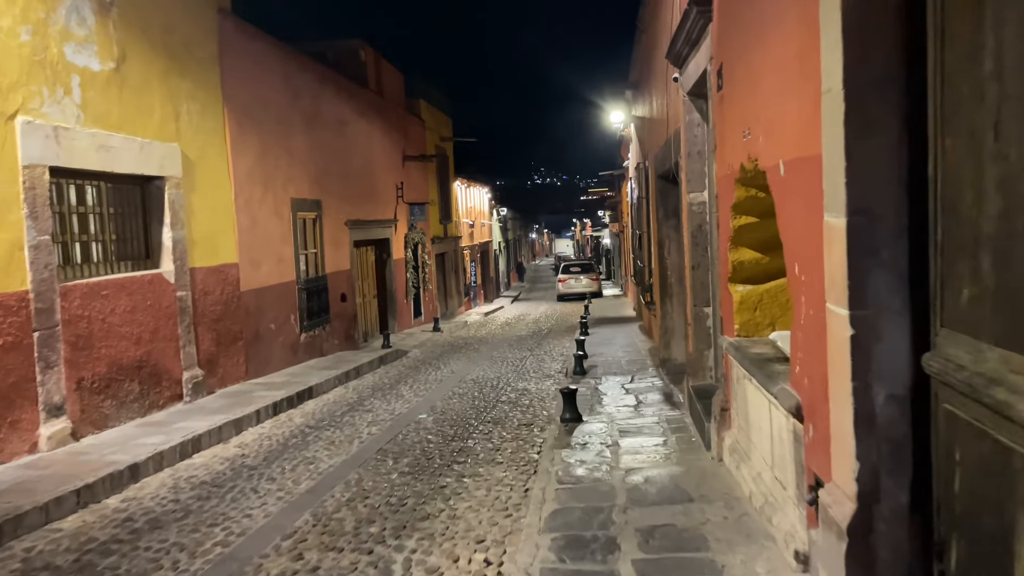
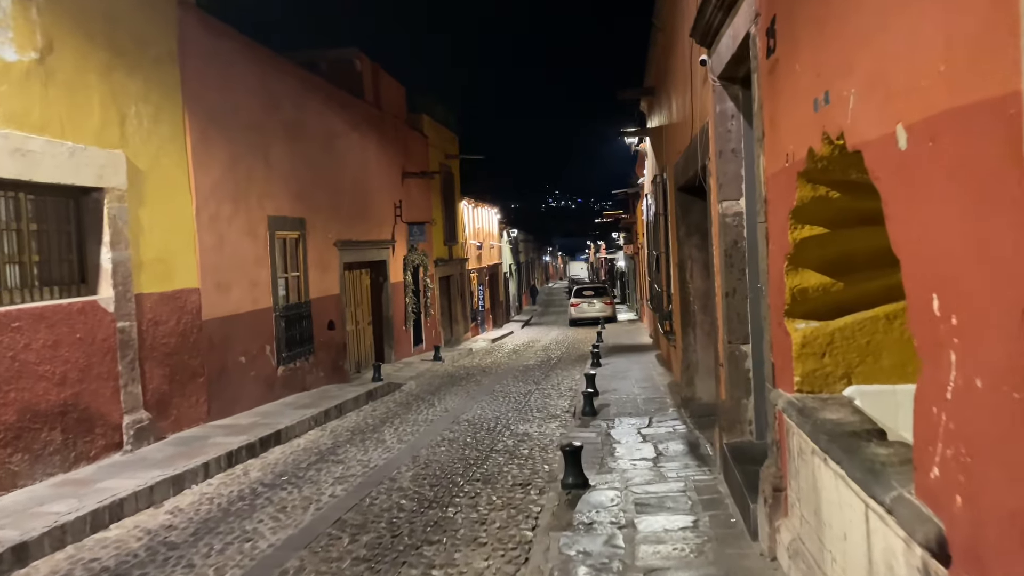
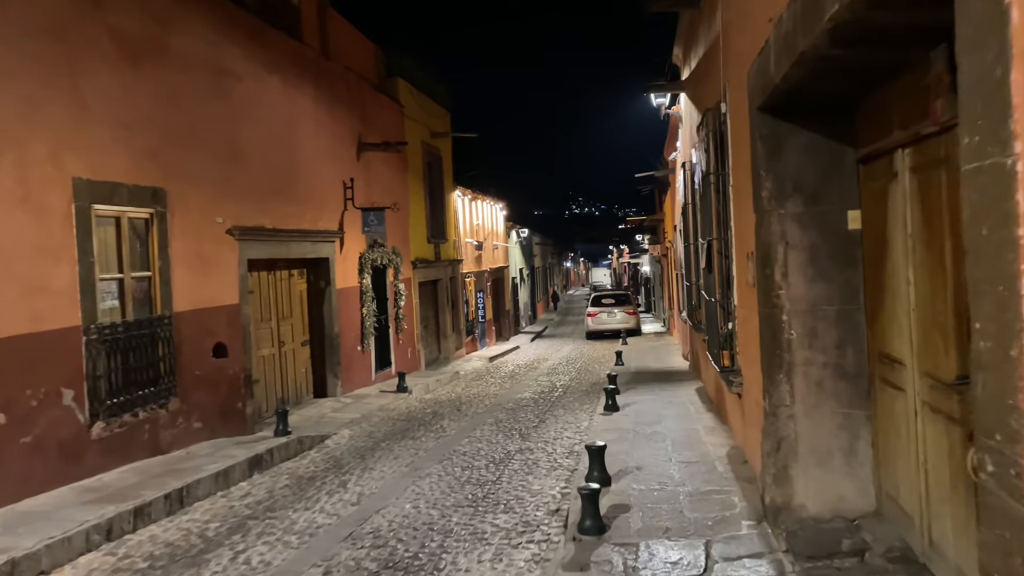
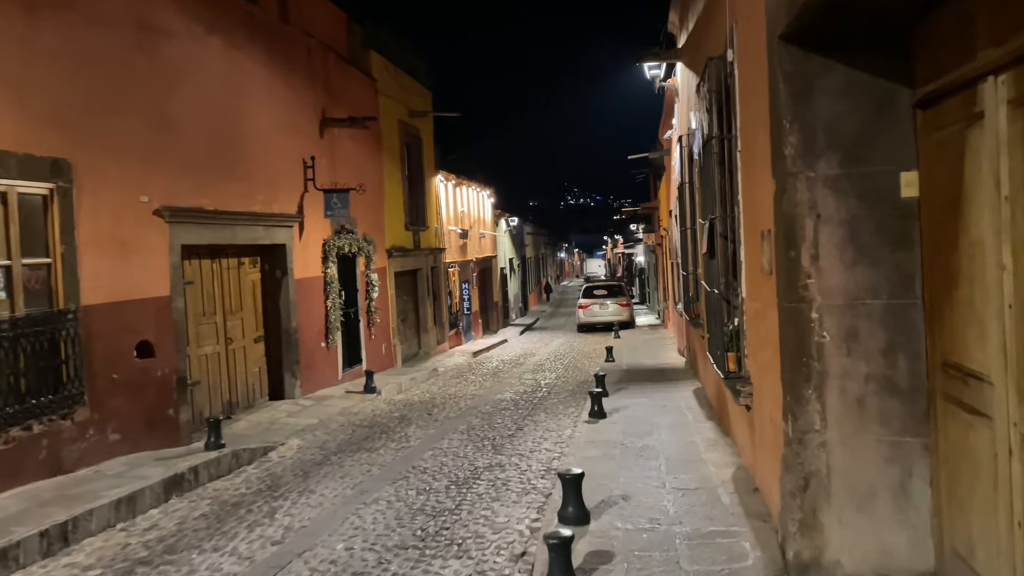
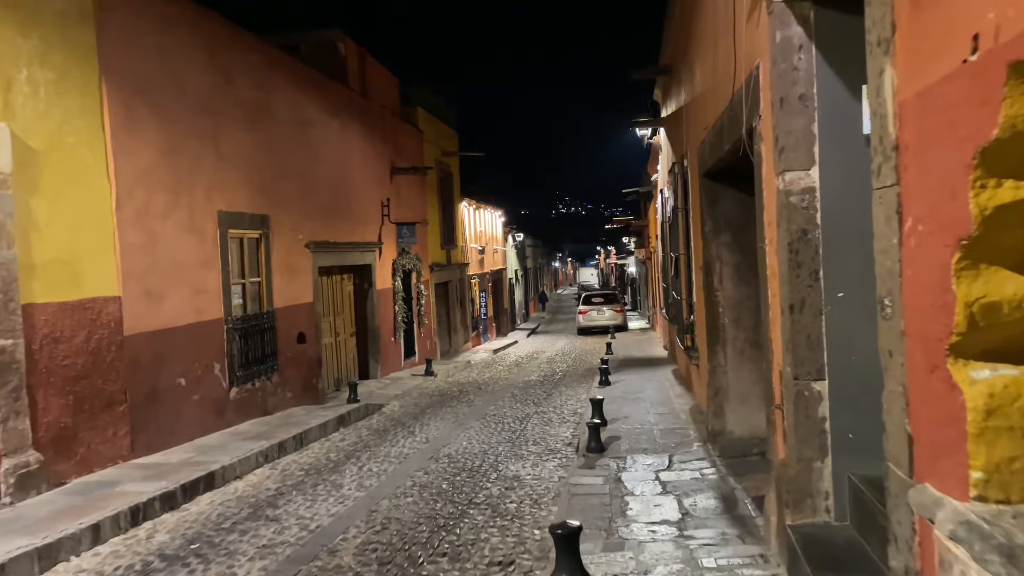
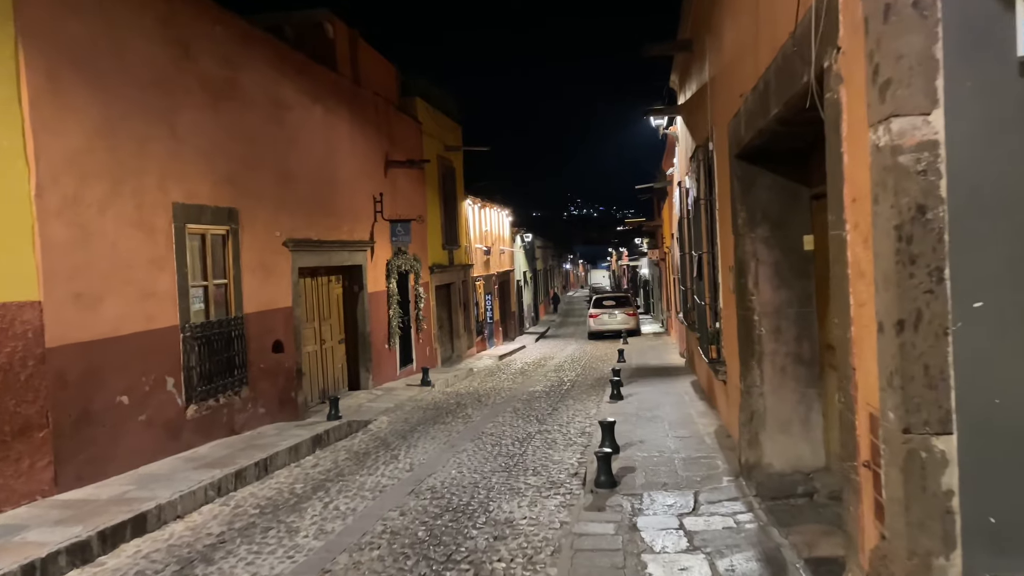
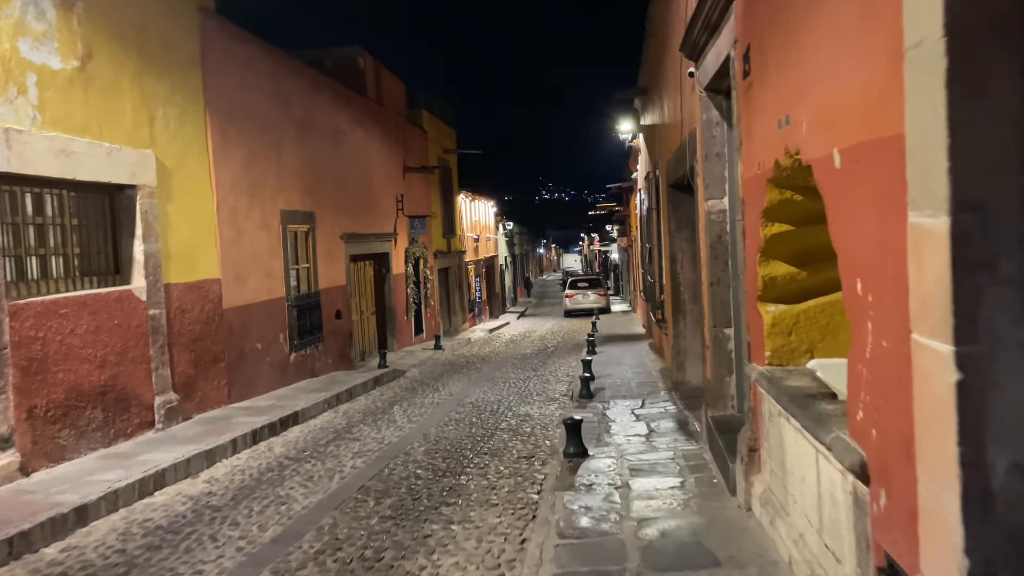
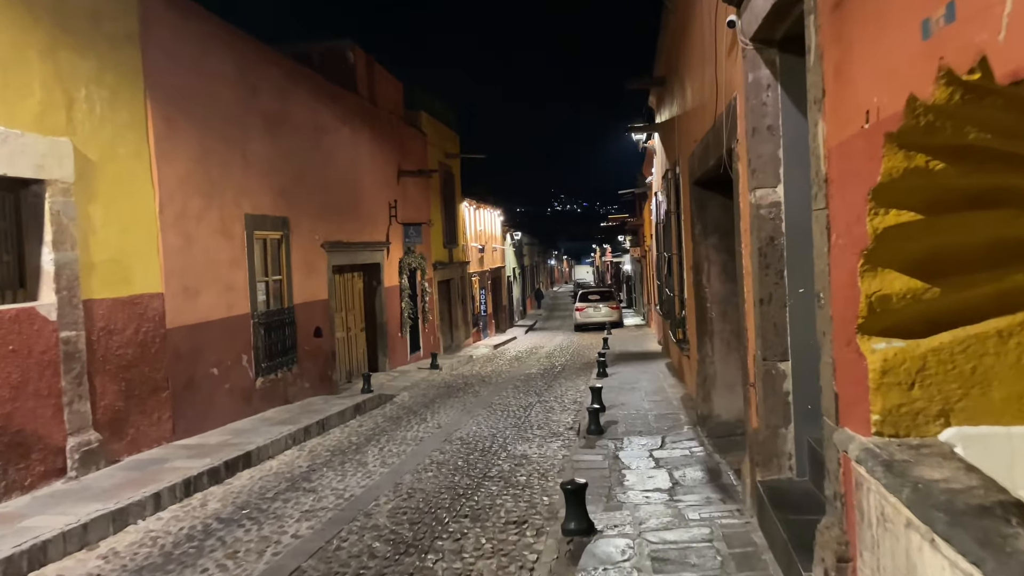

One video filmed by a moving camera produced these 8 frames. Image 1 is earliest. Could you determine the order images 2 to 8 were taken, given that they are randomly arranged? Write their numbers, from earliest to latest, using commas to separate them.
7, 2, 8, 5, 6, 3, 4
